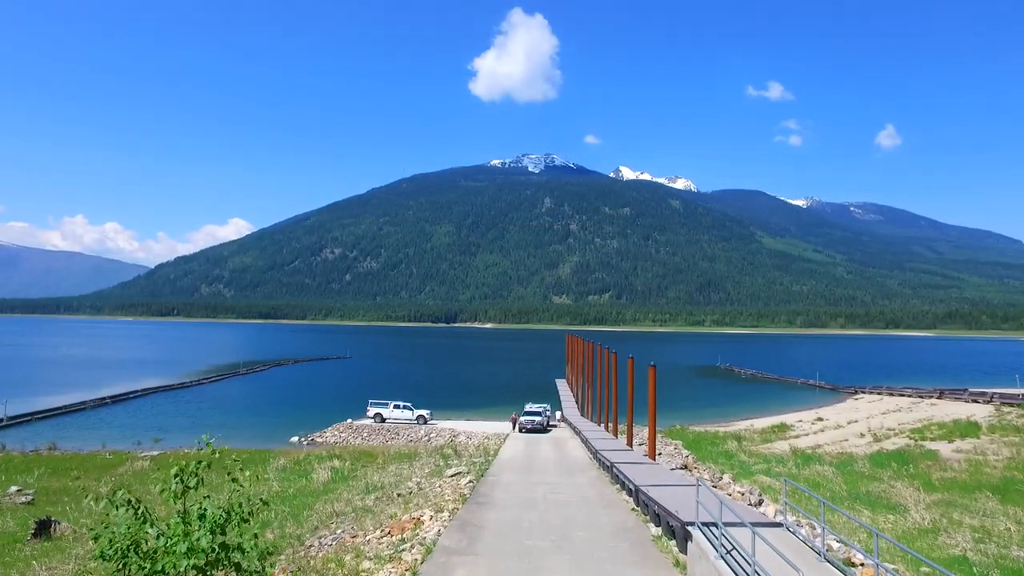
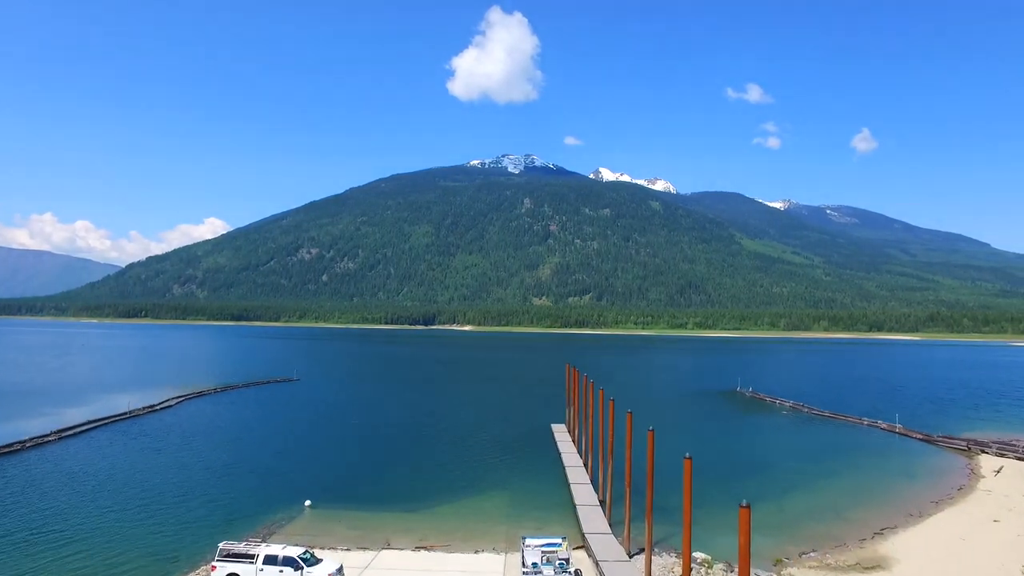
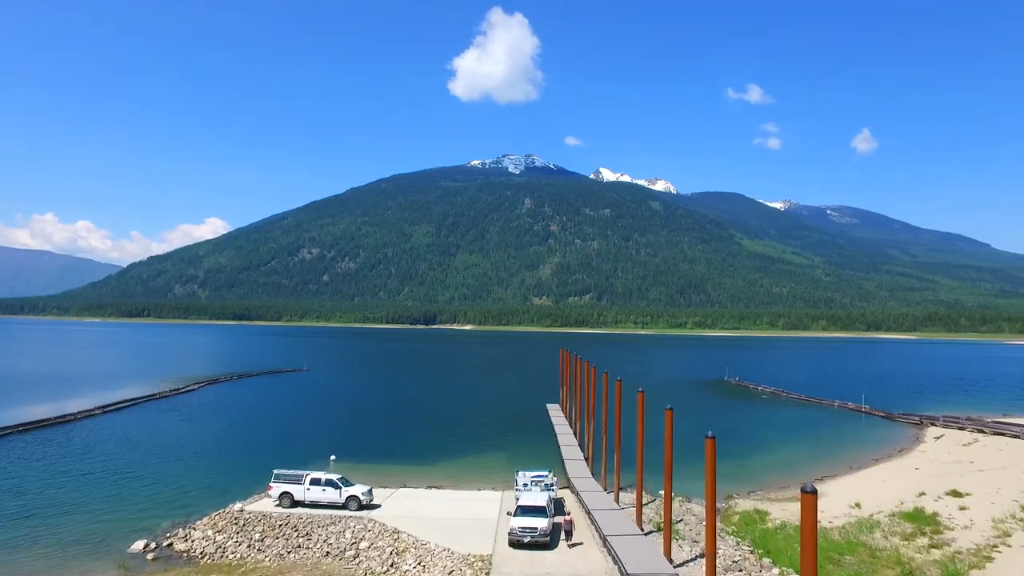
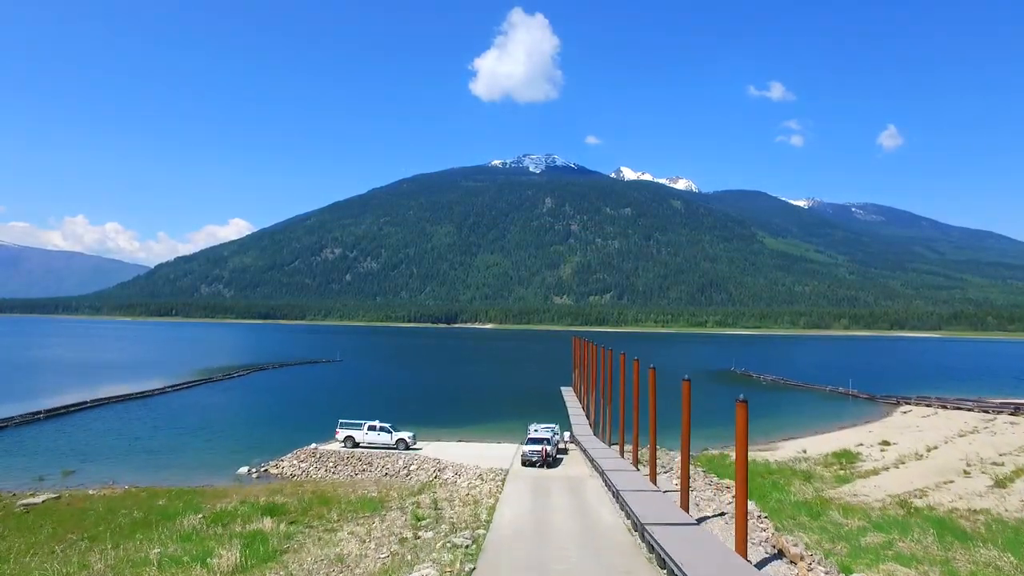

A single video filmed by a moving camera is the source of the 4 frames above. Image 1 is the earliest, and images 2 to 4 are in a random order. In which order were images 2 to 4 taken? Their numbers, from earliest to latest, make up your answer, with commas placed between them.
4, 3, 2
